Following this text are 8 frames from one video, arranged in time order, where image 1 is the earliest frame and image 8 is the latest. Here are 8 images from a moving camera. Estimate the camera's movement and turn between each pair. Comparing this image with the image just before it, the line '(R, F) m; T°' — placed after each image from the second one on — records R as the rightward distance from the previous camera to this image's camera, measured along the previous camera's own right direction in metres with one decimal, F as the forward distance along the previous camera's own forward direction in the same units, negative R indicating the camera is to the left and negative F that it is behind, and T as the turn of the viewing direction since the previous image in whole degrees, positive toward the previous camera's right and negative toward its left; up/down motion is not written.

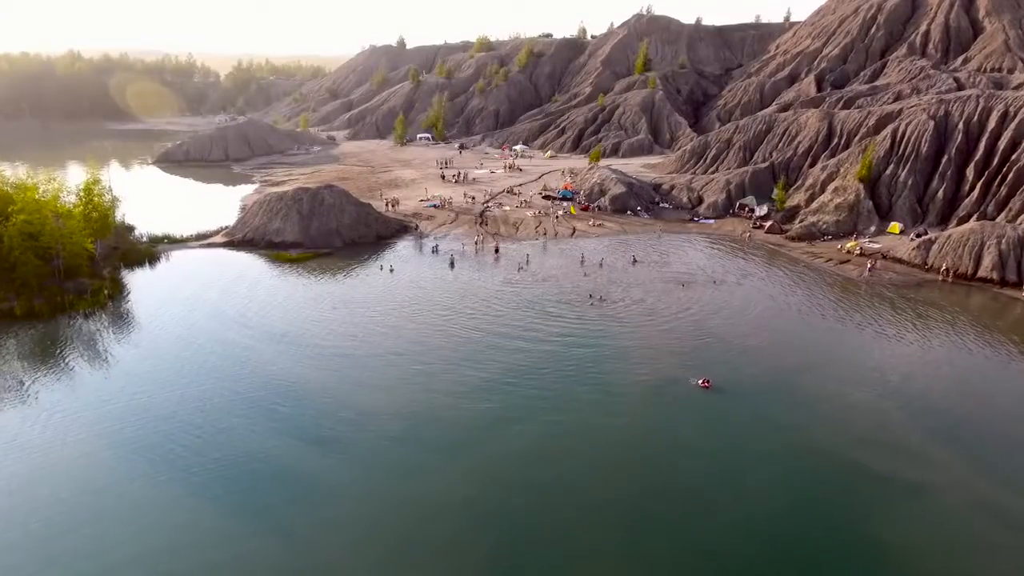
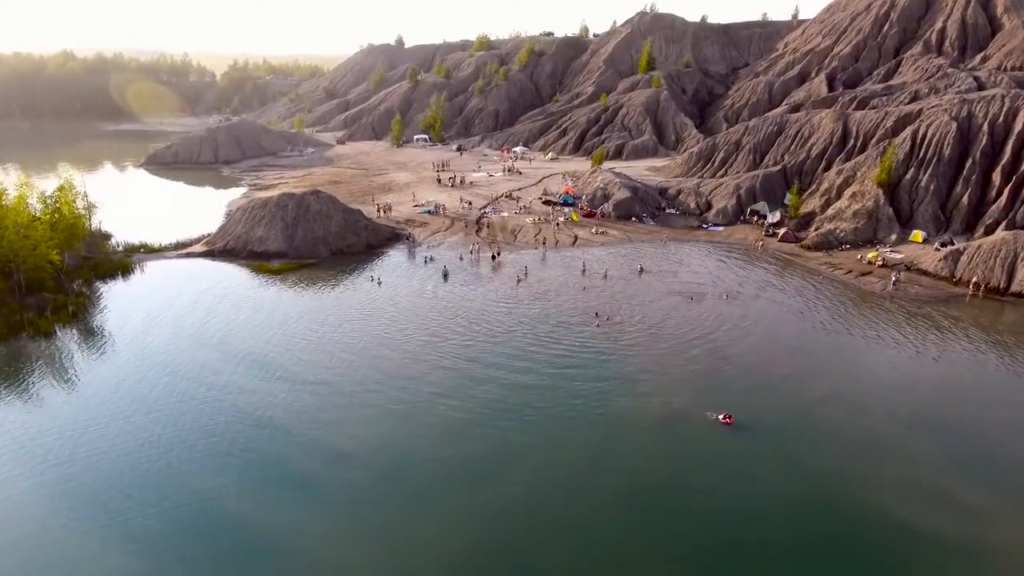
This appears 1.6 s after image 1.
(+0.4, +3.9) m; 0°
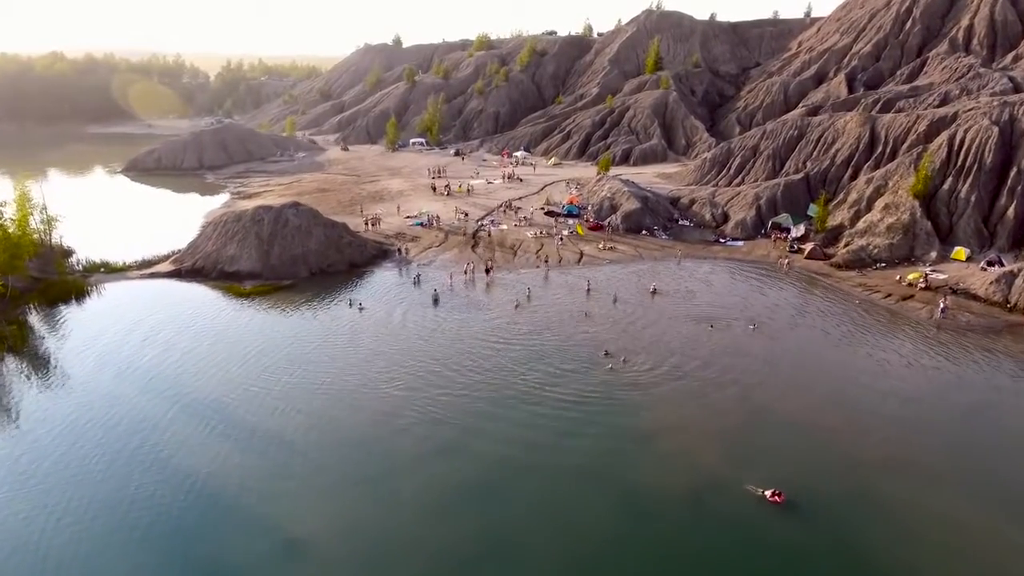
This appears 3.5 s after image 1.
(+0.3, +5.9) m; 0°
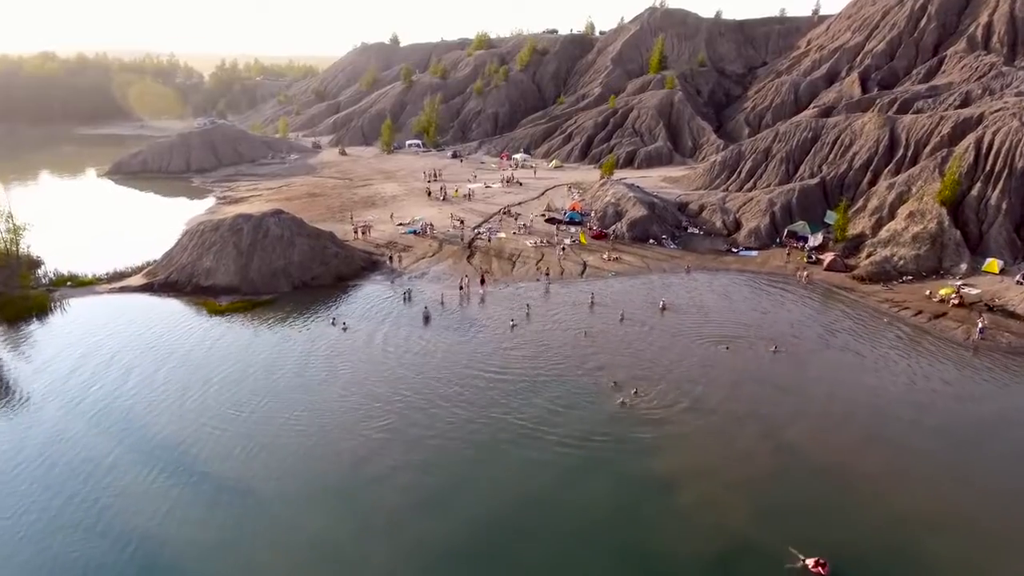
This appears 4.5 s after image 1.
(+0.2, +4.0) m; 0°
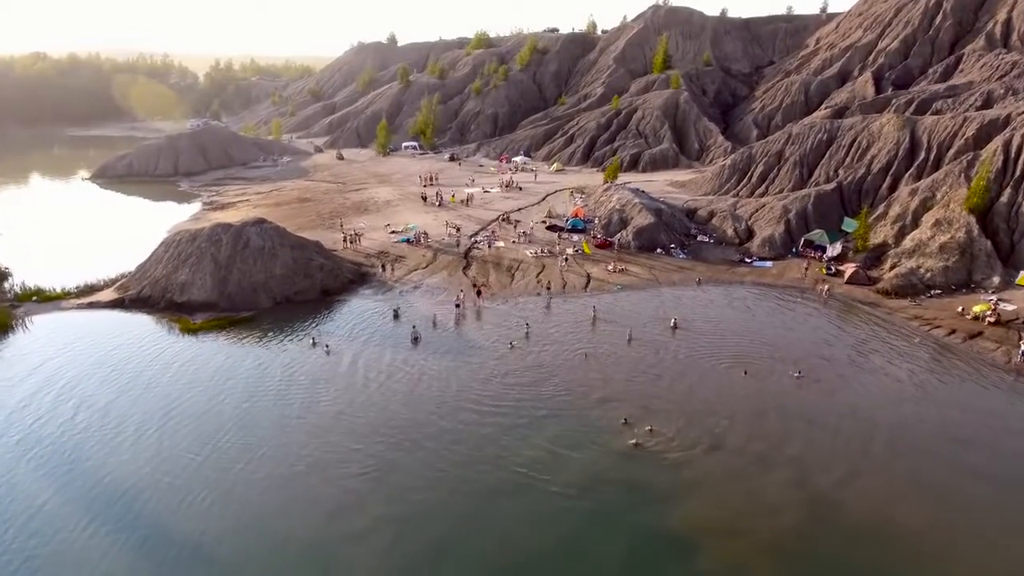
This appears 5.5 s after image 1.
(+0.1, +3.7) m; 0°
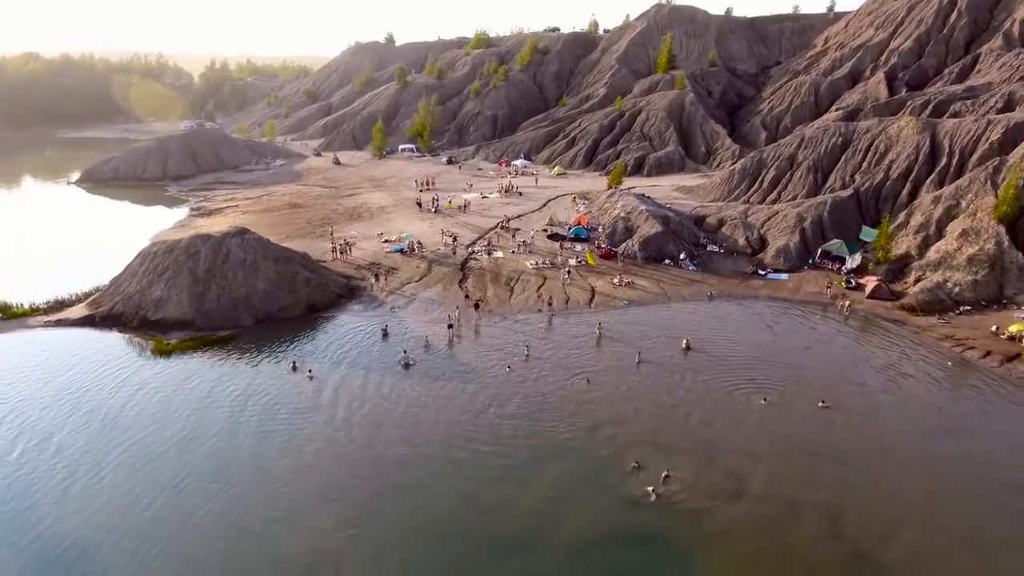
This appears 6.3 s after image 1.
(+0.1, +3.2) m; 0°
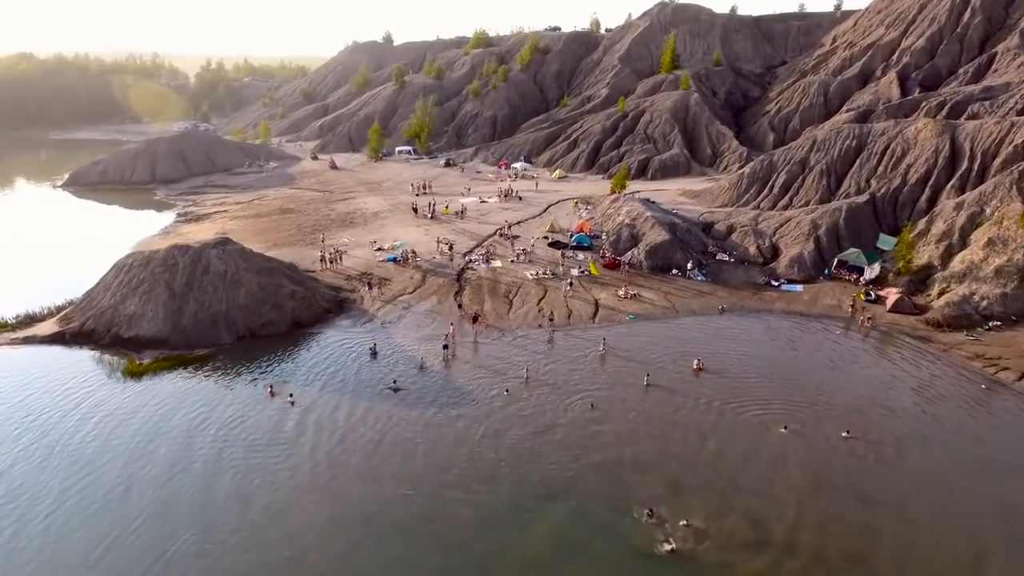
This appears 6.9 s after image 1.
(+0.1, +2.9) m; 0°
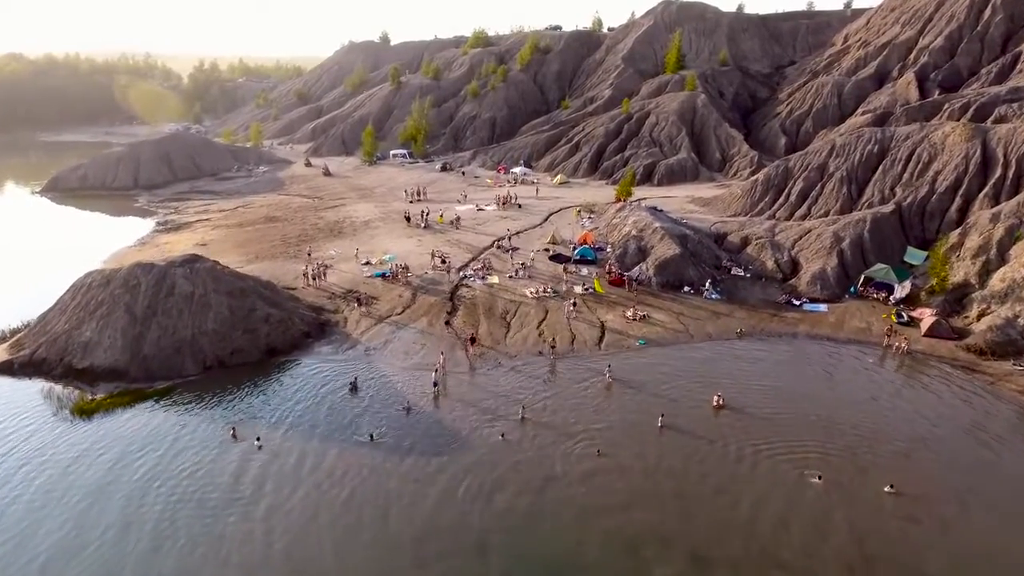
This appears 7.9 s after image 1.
(+0.2, +4.1) m; 0°
